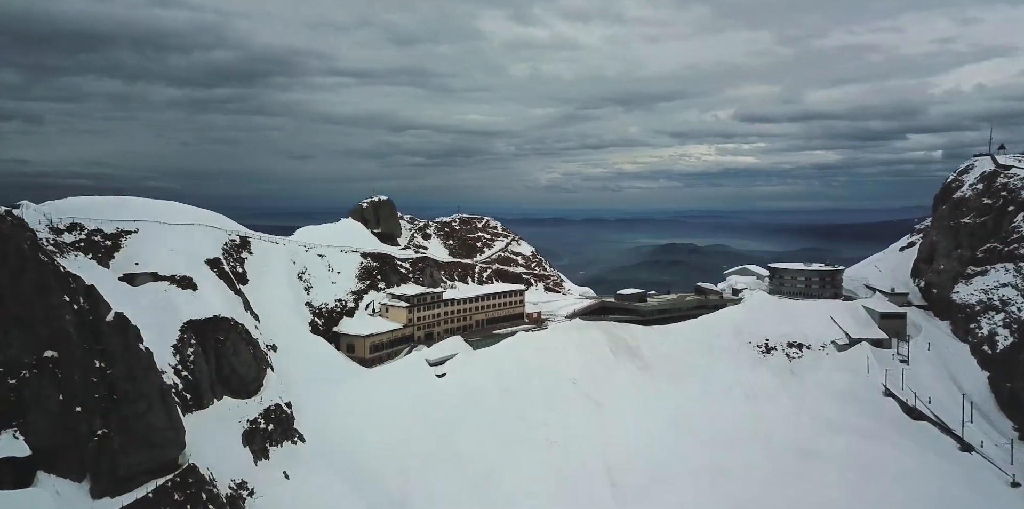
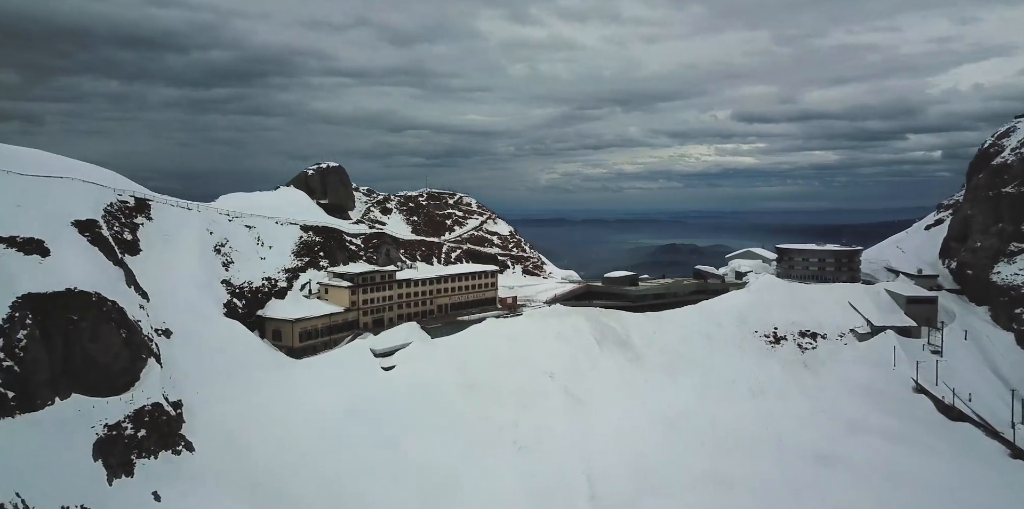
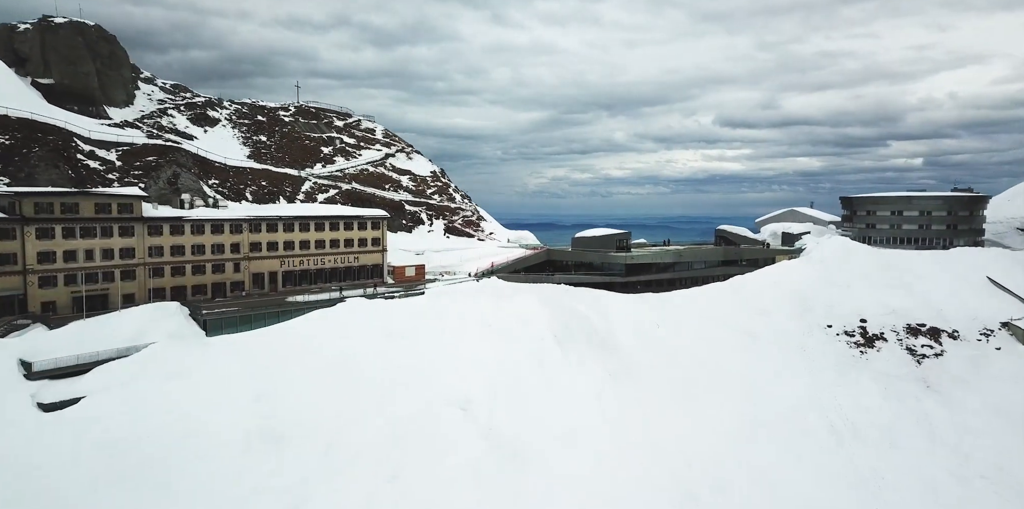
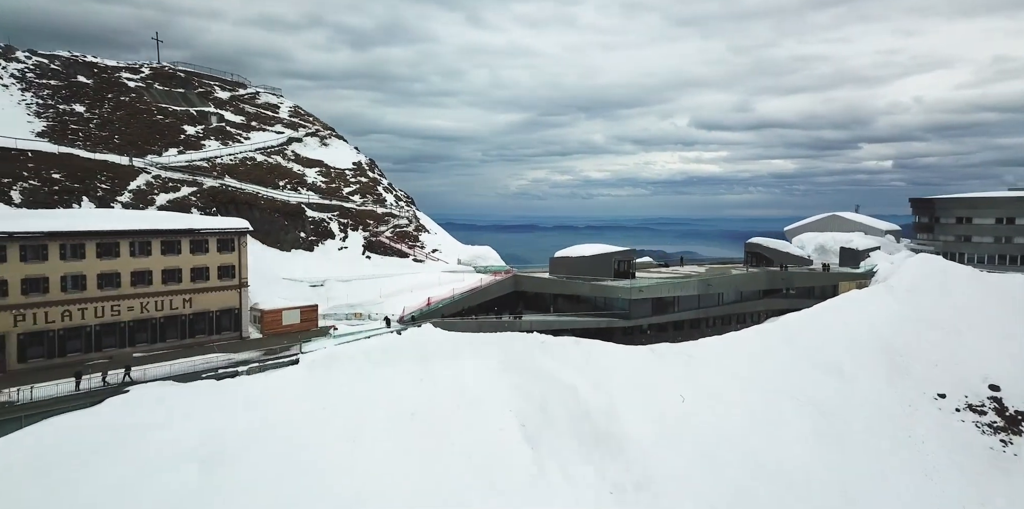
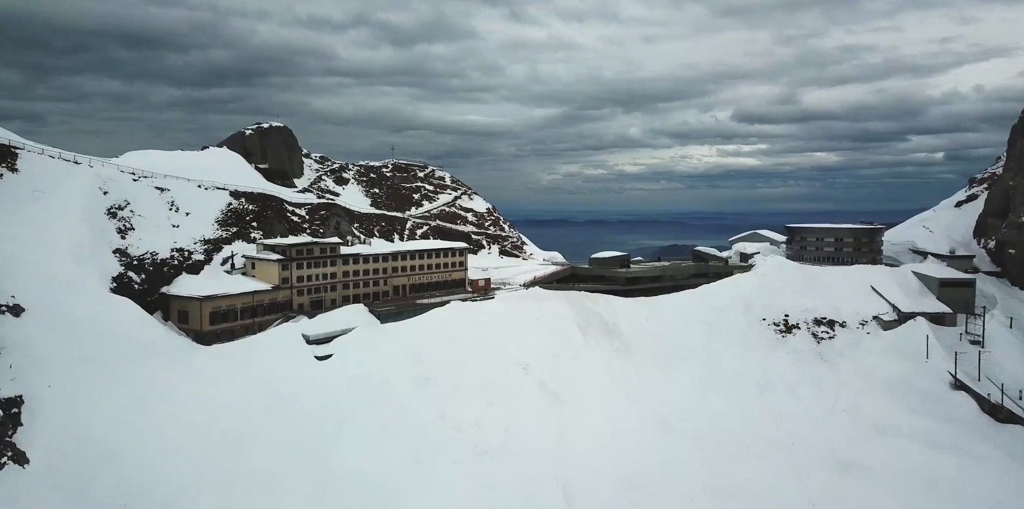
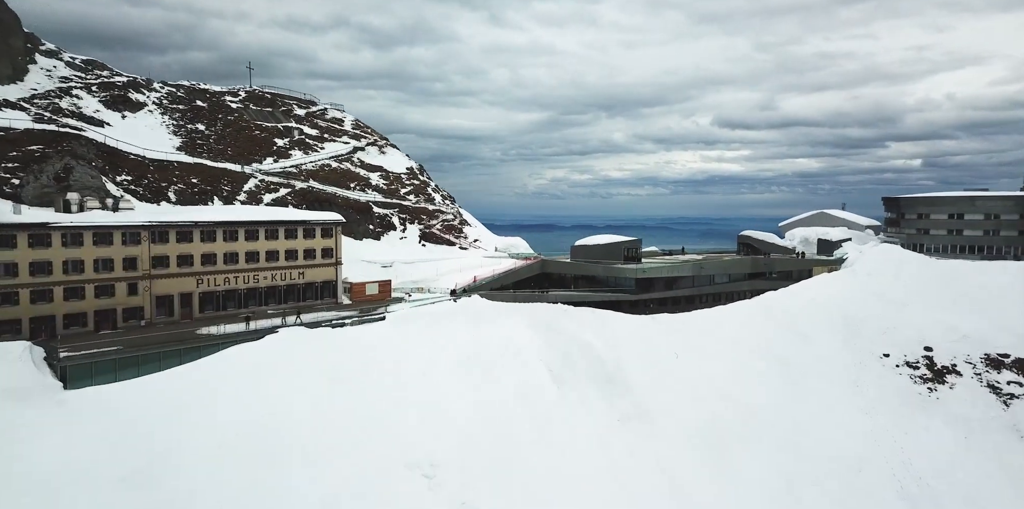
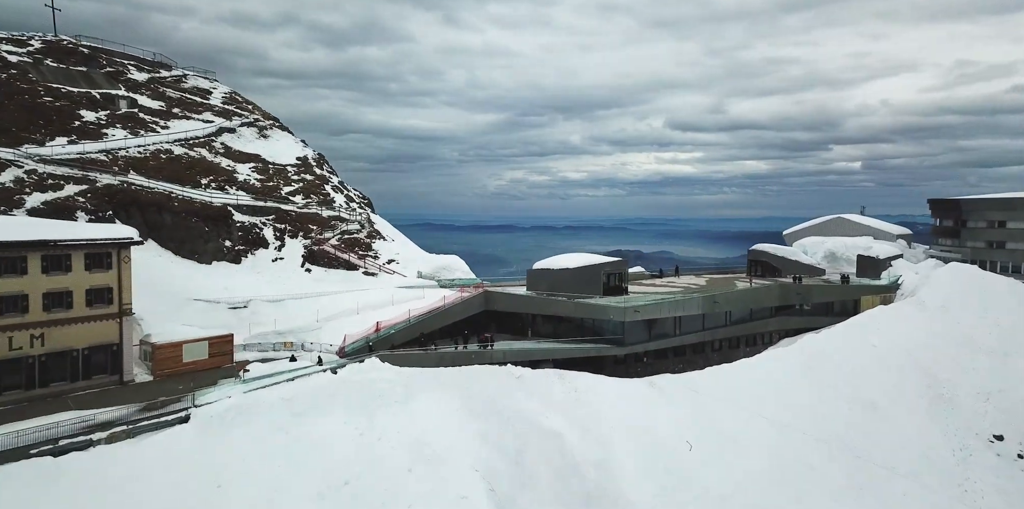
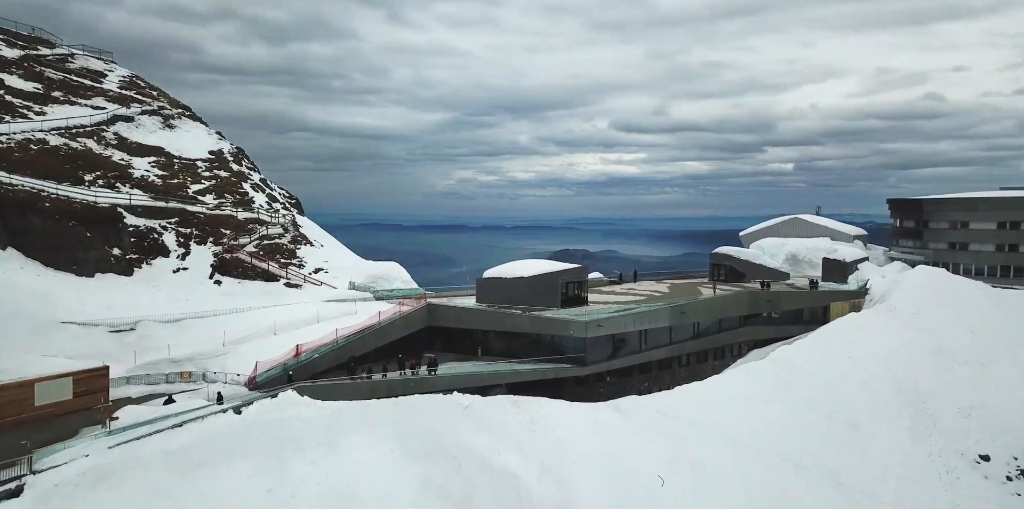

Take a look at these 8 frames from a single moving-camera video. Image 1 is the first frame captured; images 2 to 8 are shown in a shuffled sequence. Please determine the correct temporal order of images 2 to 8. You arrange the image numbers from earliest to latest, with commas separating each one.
2, 5, 3, 6, 4, 7, 8
